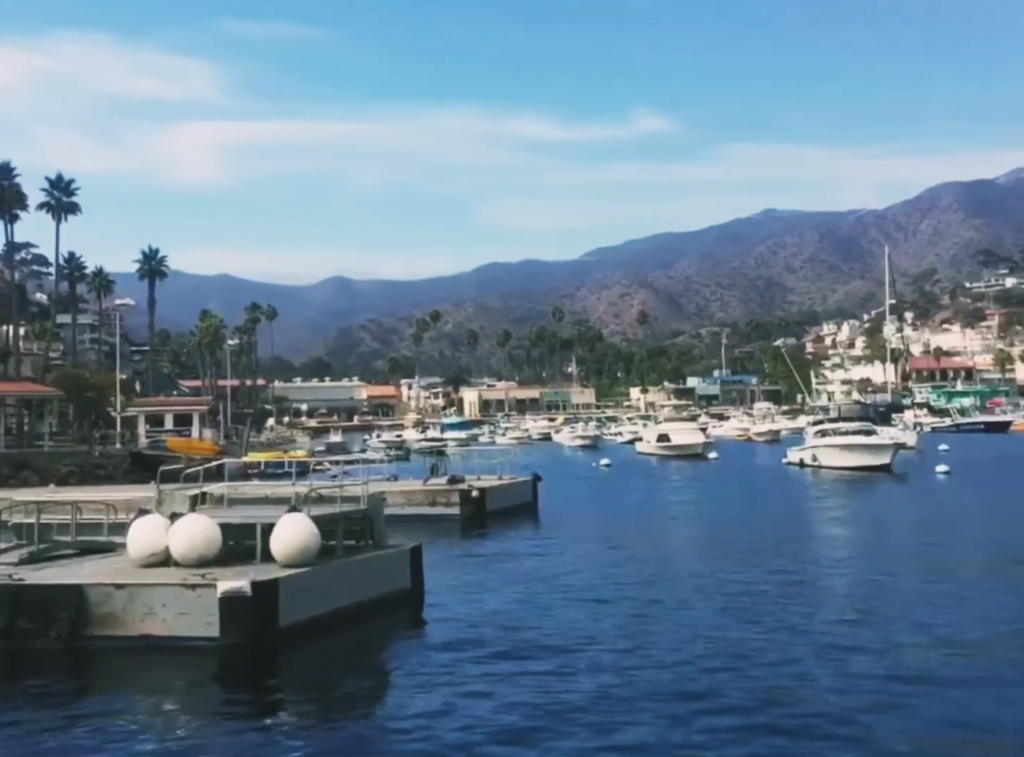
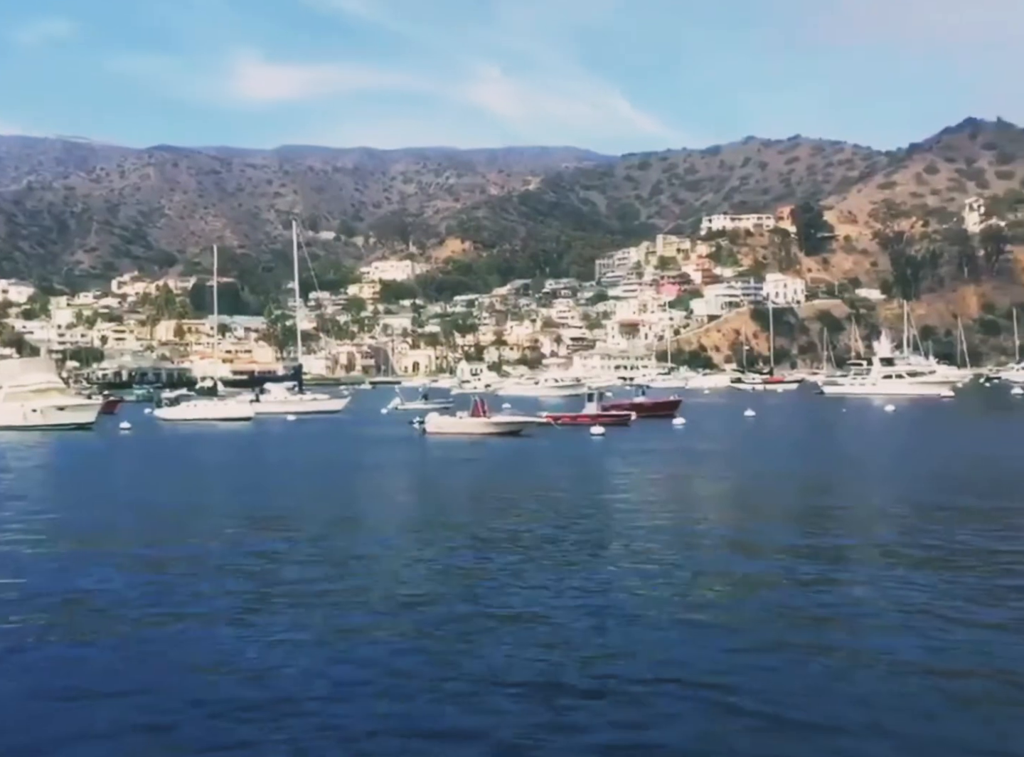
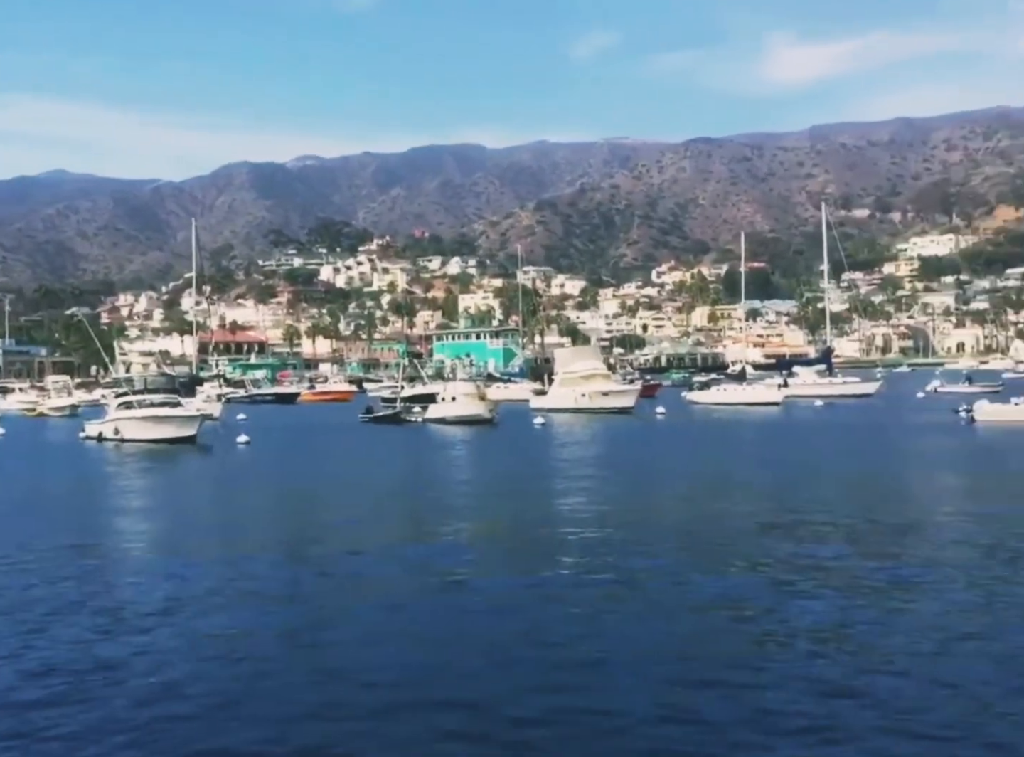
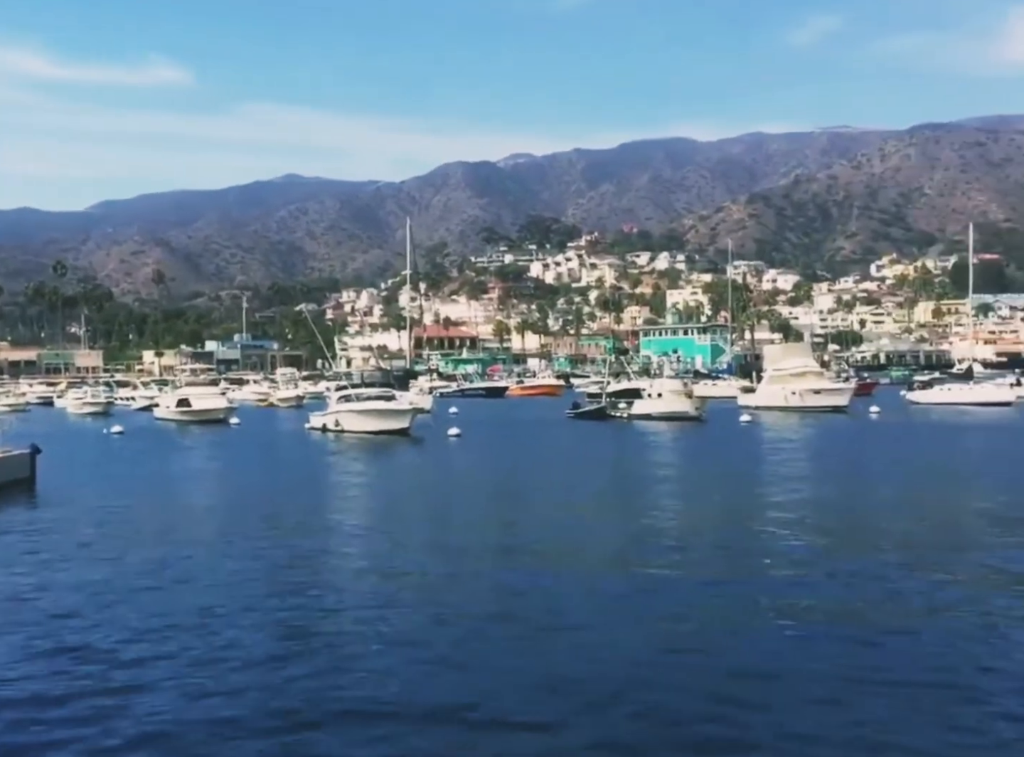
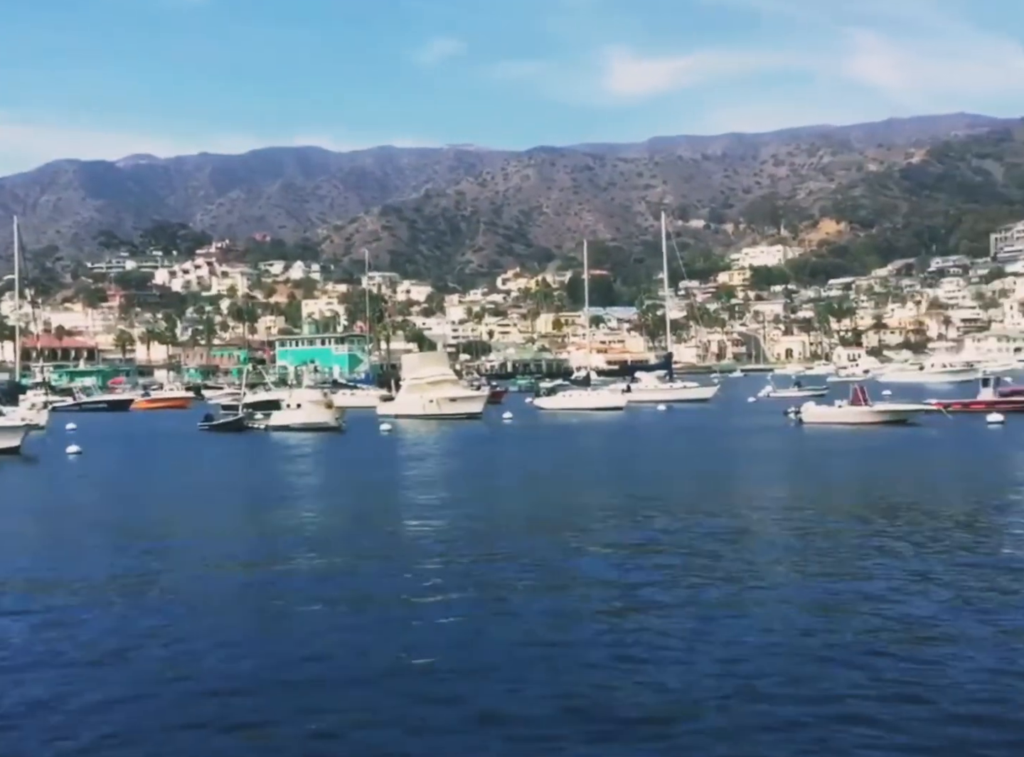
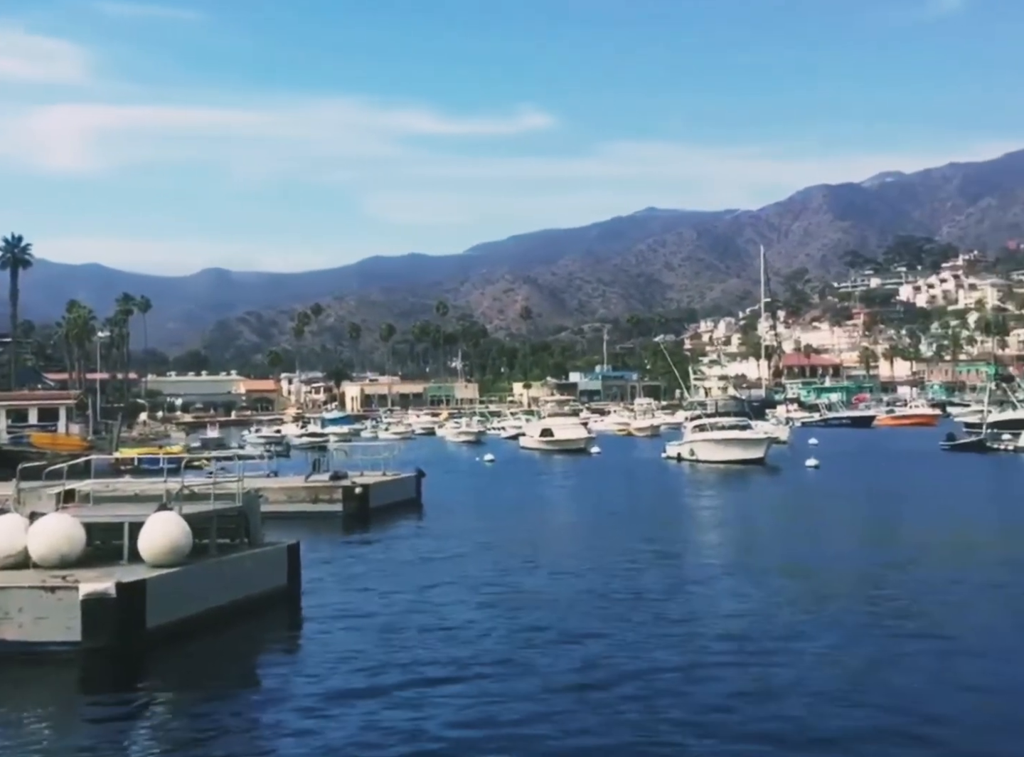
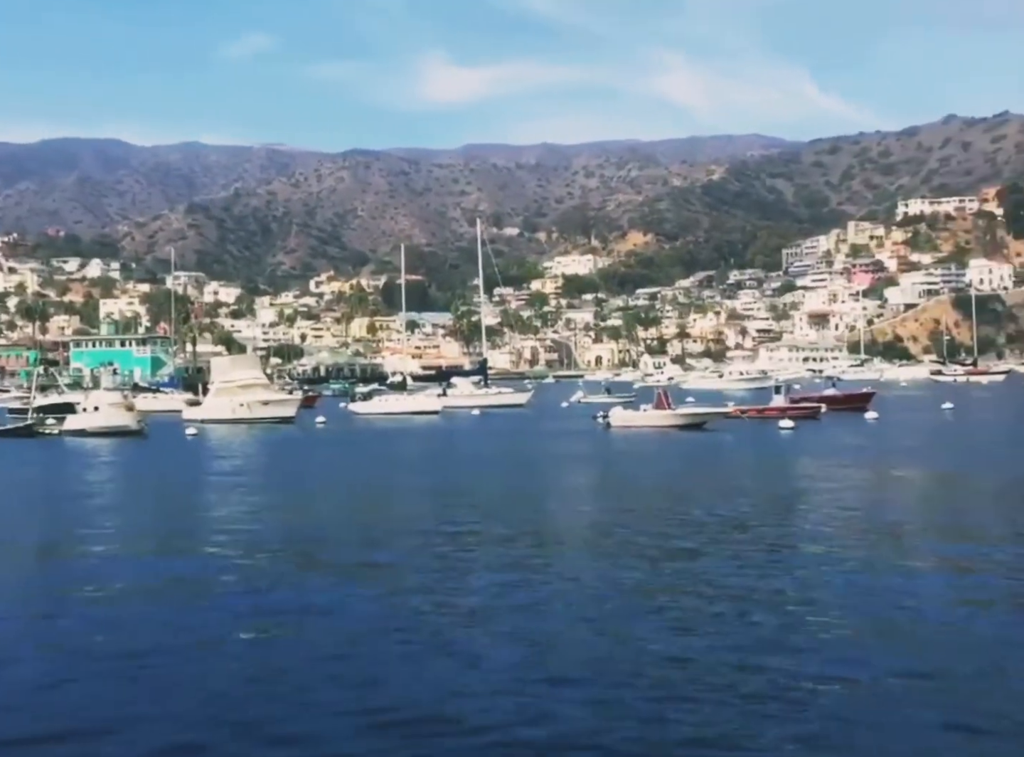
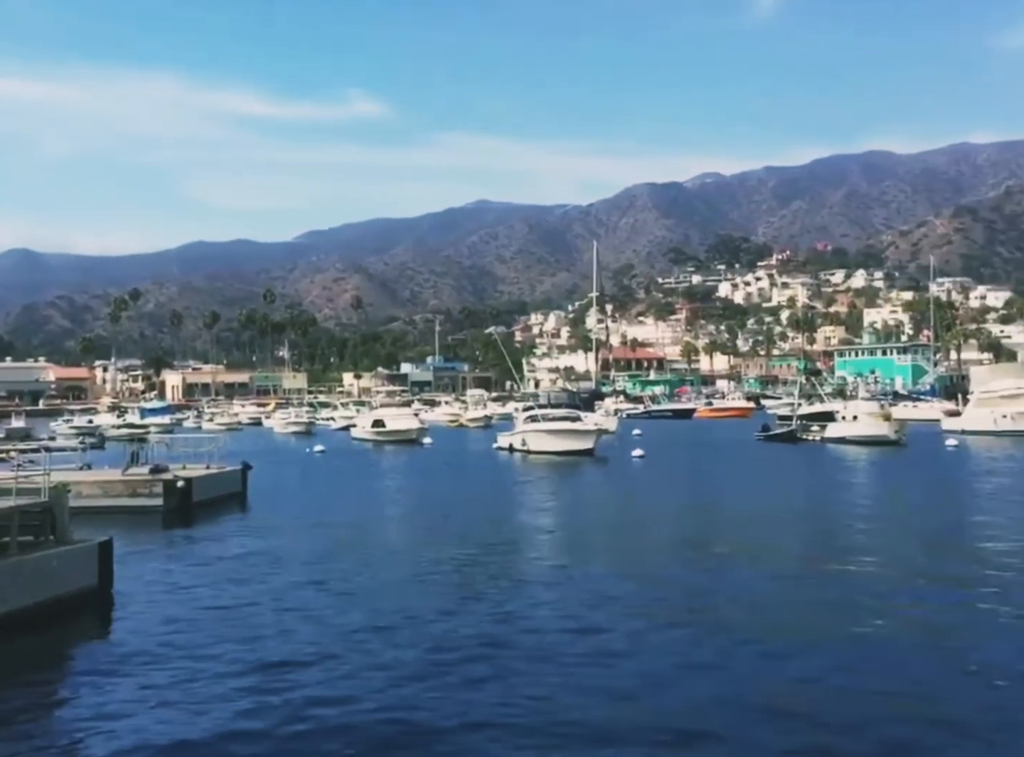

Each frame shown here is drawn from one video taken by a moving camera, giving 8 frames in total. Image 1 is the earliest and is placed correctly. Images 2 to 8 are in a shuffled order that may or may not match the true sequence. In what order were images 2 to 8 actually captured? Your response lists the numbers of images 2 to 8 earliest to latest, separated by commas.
6, 8, 4, 3, 5, 7, 2
